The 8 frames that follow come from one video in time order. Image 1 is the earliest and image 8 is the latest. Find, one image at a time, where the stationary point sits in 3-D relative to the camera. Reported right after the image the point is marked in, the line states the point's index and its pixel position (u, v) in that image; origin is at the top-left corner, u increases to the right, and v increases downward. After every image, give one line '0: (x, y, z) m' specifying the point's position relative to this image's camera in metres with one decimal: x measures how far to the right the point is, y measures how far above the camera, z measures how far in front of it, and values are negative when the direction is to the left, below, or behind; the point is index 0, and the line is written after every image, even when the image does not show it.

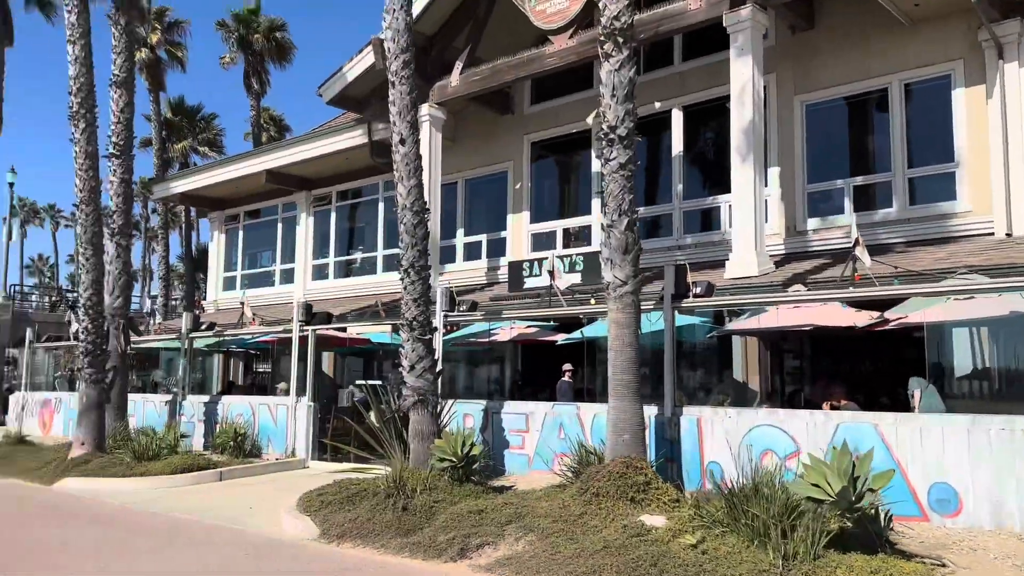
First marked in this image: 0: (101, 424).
0: (-6.0, -2.0, +12.2) m
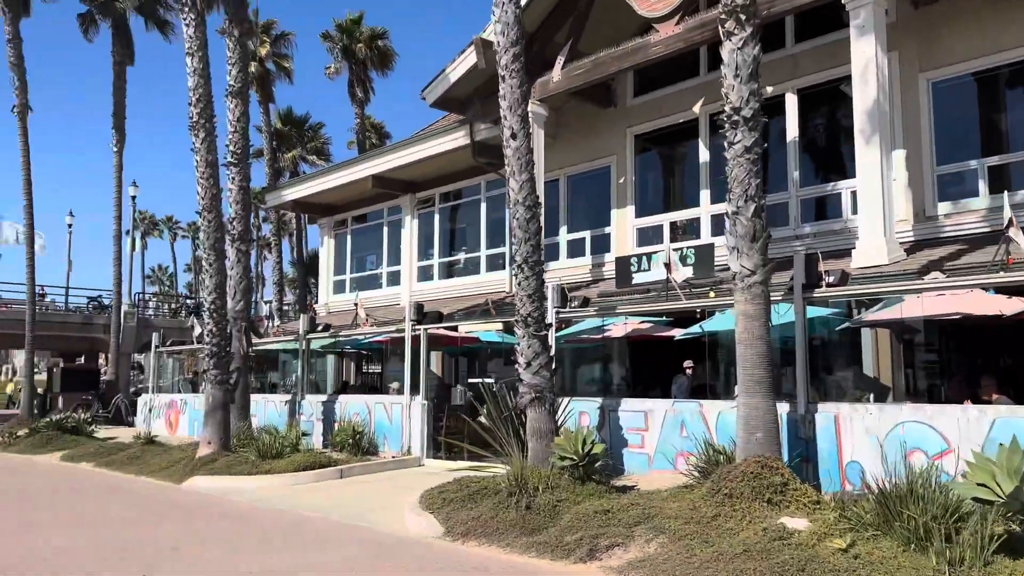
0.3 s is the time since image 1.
0: (-4.3, -2.1, +12.6) m
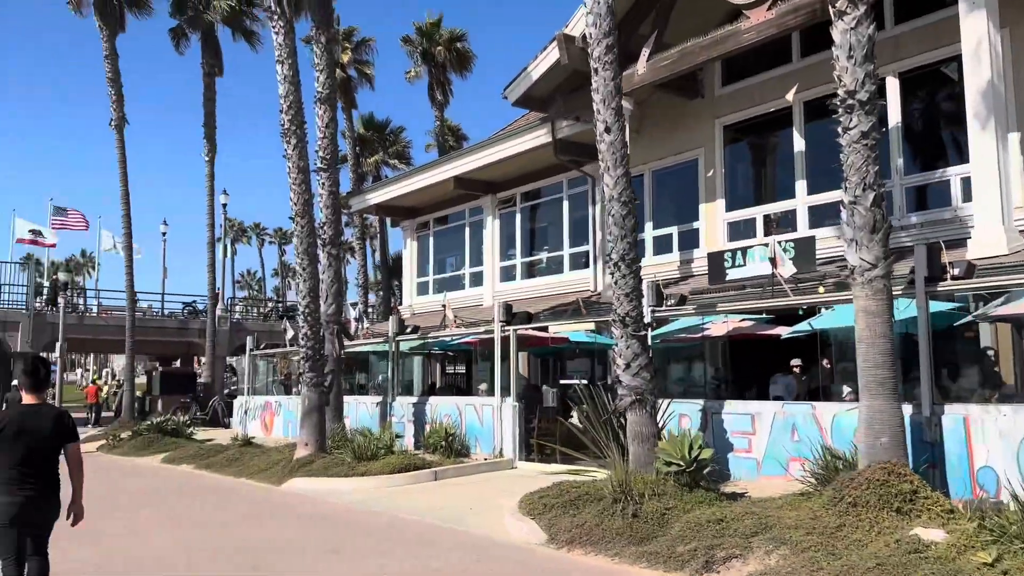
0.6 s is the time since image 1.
0: (-2.9, -2.1, +12.7) m
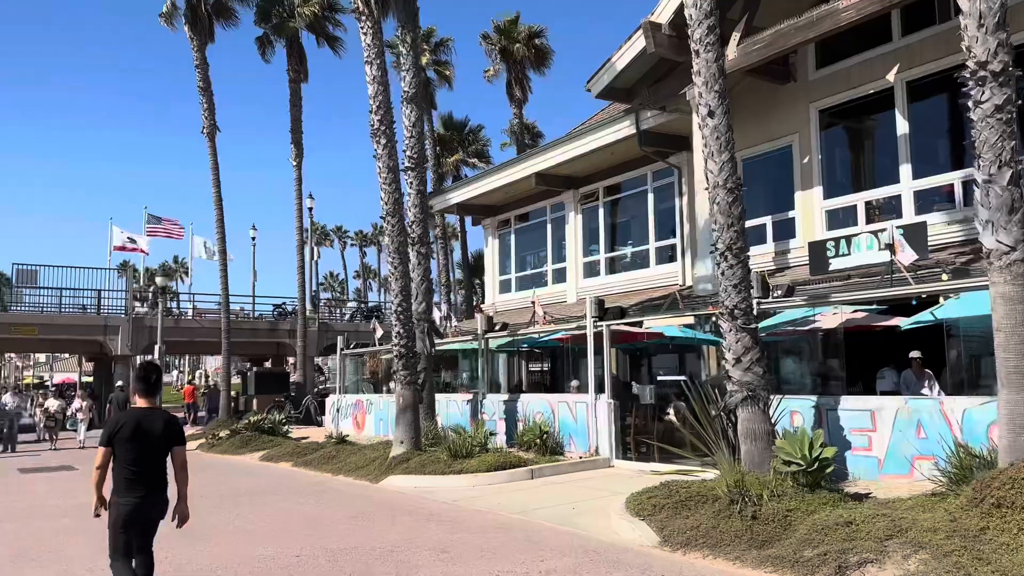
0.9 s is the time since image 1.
0: (-1.5, -2.1, +12.7) m
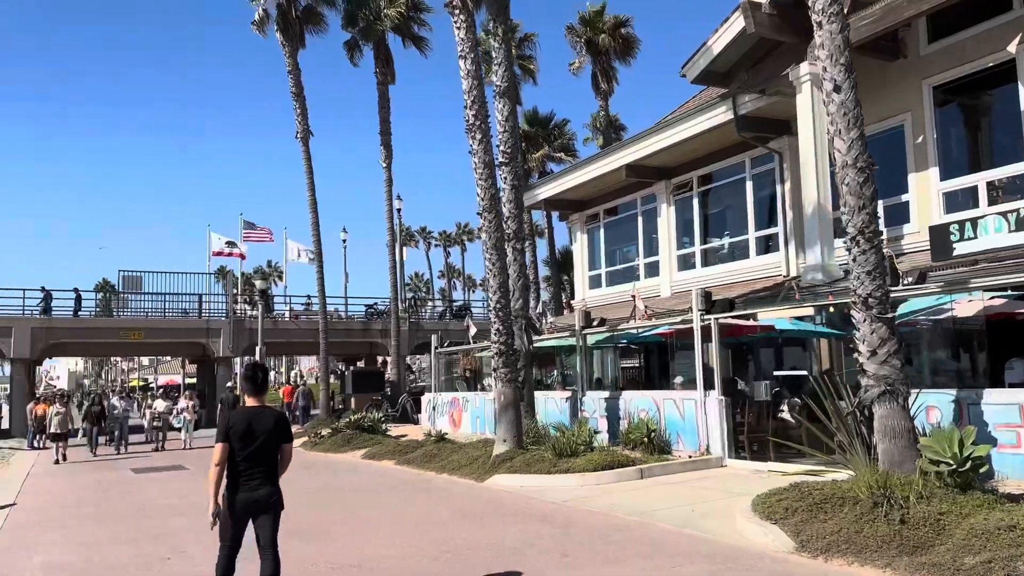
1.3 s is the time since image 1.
0: (+0.1, -2.0, +12.5) m
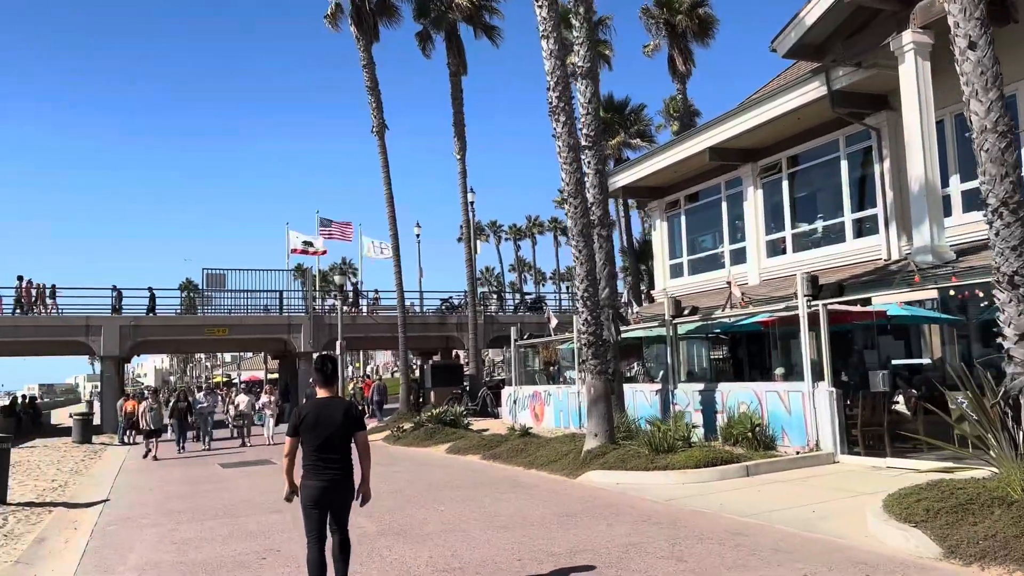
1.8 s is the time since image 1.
0: (+1.4, -1.8, +12.0) m
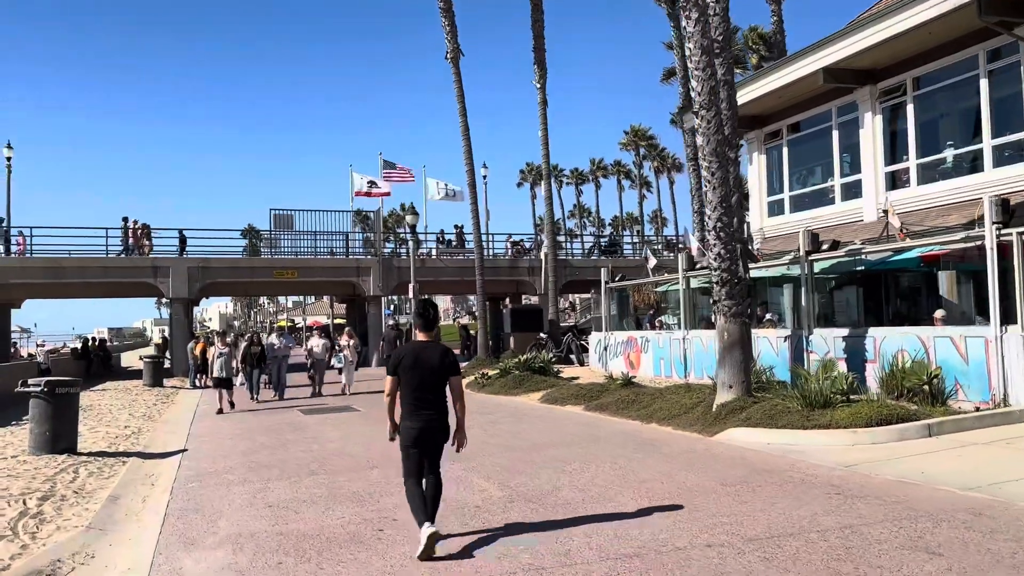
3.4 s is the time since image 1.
0: (+2.9, -1.0, +10.4) m
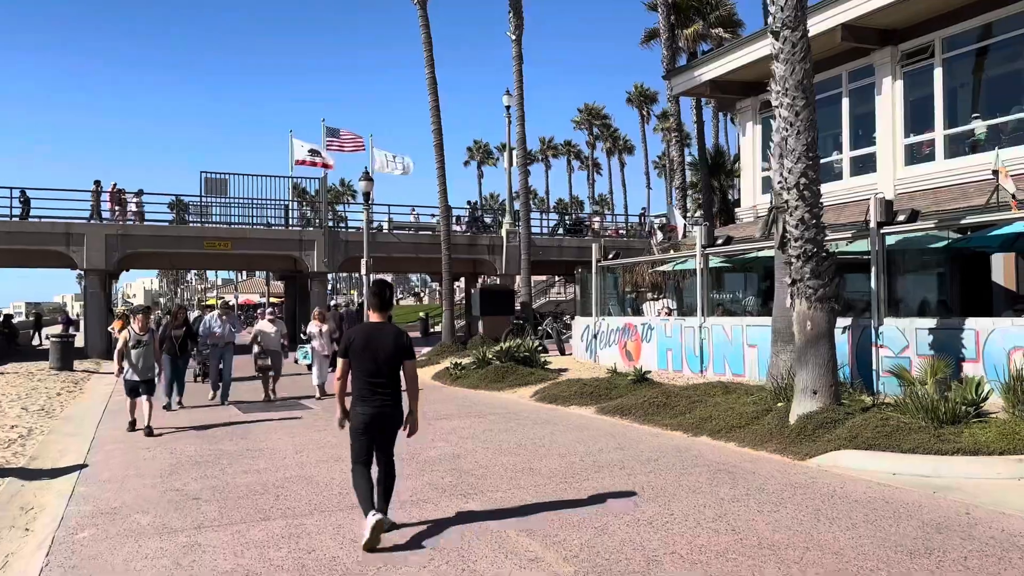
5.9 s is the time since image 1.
0: (+3.1, -0.7, +8.1) m
